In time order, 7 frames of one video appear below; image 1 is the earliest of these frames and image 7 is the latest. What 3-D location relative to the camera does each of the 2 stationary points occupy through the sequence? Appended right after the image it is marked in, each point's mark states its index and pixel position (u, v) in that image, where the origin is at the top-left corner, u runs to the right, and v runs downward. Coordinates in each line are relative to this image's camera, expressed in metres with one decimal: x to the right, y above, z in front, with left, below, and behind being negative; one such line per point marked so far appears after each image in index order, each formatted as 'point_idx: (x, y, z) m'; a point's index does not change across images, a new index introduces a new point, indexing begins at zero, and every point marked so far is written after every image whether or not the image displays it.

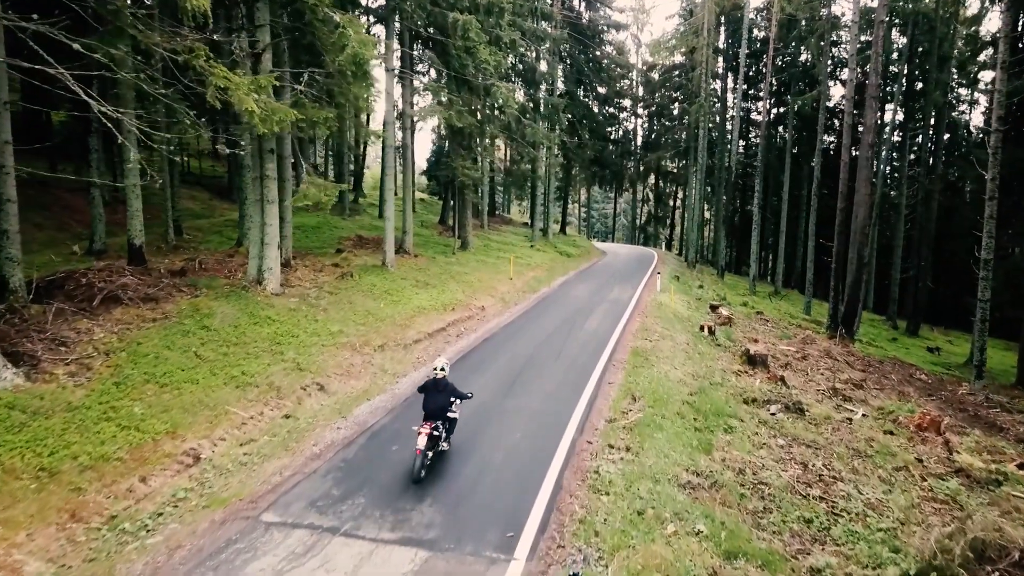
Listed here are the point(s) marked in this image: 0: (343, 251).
0: (-3.8, +0.8, +19.8) m
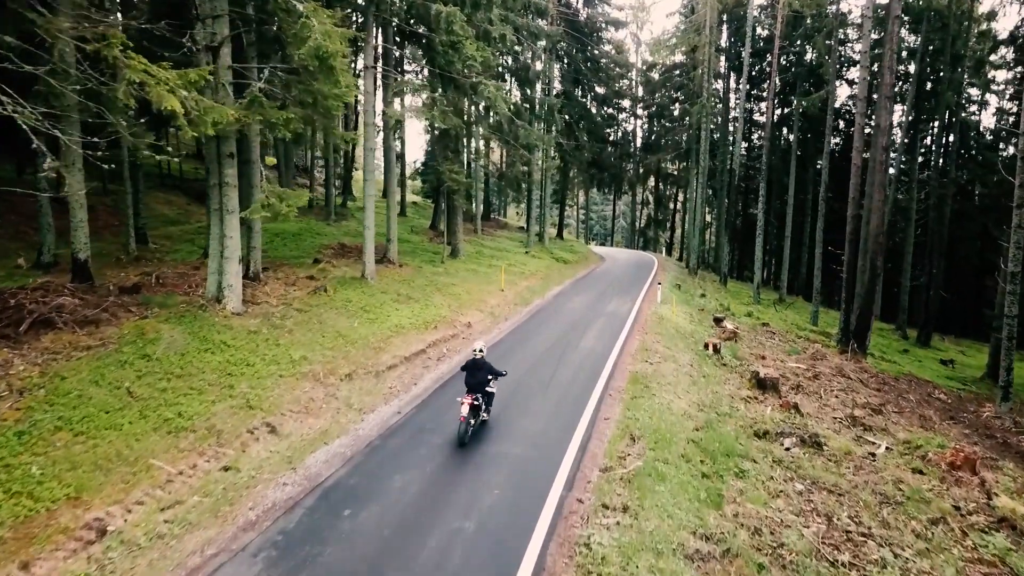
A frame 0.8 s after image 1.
0: (-4.0, +0.6, +18.5) m
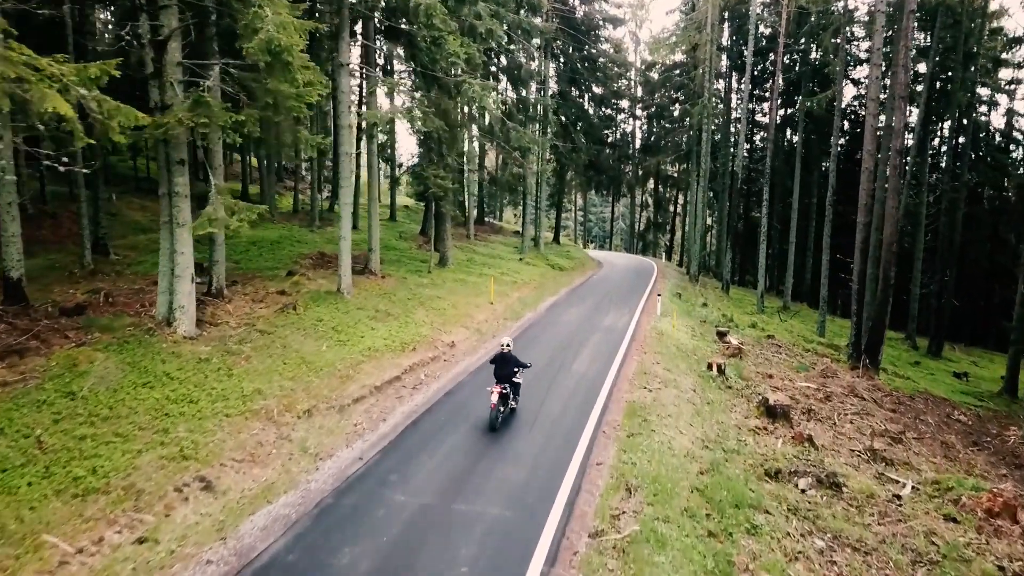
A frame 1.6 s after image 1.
0: (-4.2, +0.3, +17.3) m
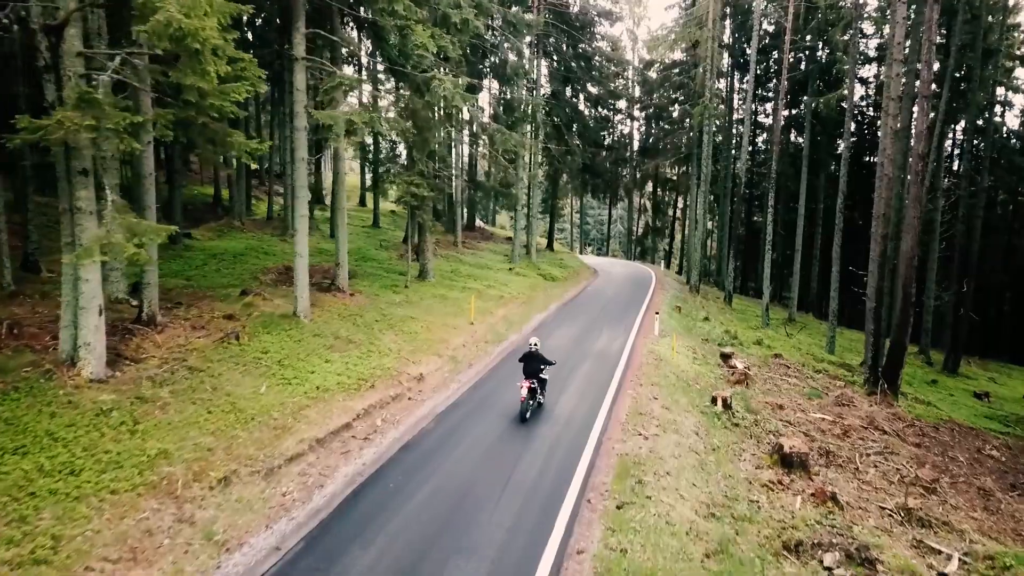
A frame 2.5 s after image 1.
0: (-4.5, -0.1, +15.5) m
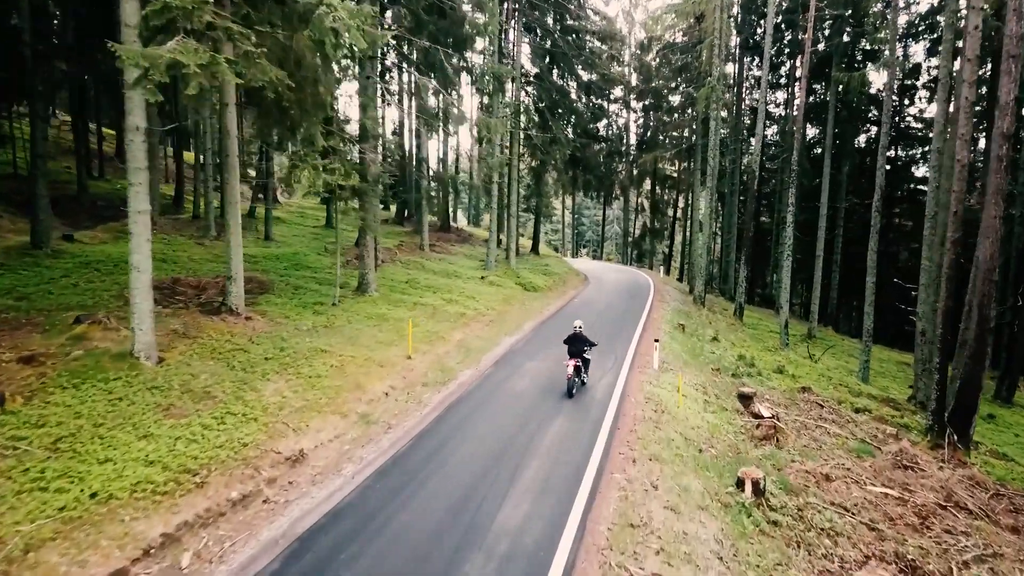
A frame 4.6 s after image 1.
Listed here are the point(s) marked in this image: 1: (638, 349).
0: (-5.2, -0.4, +11.2) m
1: (+2.3, -1.1, +15.9) m
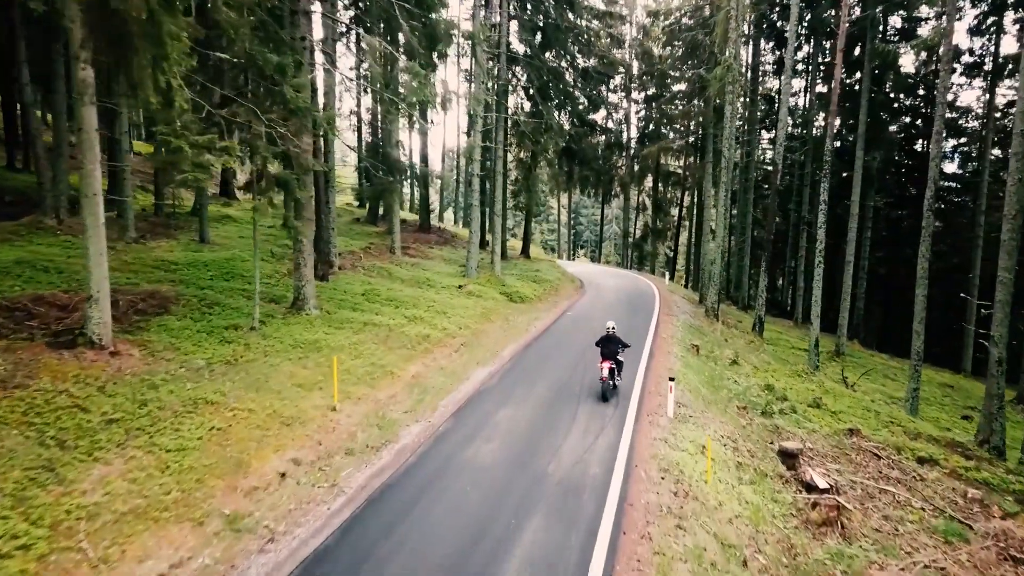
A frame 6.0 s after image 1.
0: (-5.6, -0.6, +7.8) m
1: (+1.9, -1.4, +12.5) m
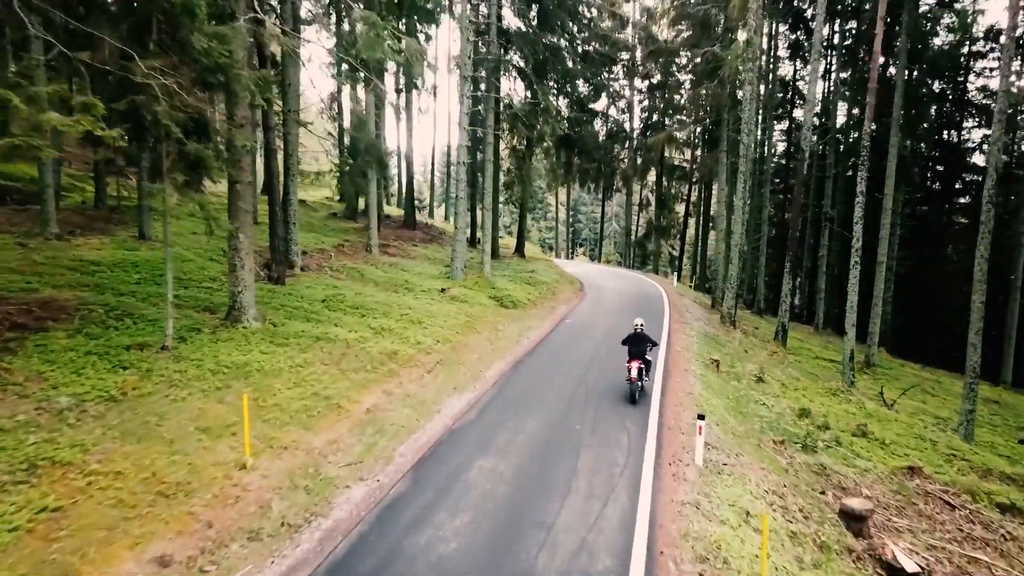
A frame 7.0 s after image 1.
0: (-5.8, -0.7, +5.3) m
1: (+1.7, -1.5, +10.0) m
